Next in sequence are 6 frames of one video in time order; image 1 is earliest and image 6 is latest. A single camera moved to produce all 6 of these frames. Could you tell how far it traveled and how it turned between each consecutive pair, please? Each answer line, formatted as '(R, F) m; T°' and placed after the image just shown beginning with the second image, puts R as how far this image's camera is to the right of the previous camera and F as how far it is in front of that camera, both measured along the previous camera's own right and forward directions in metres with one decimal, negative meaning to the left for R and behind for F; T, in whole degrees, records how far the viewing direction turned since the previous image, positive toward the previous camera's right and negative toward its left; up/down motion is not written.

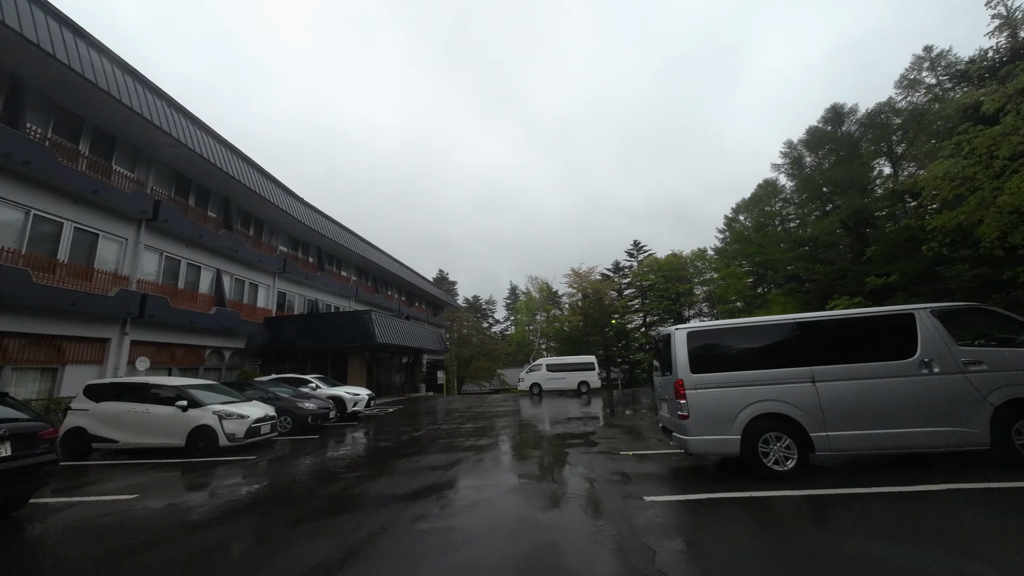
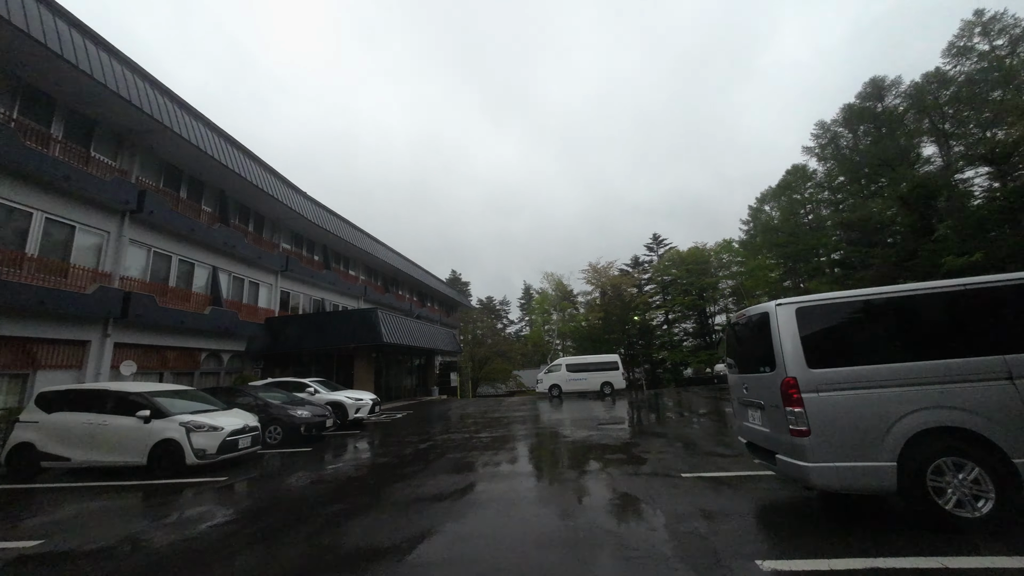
(-0.1, +1.5) m; -2°
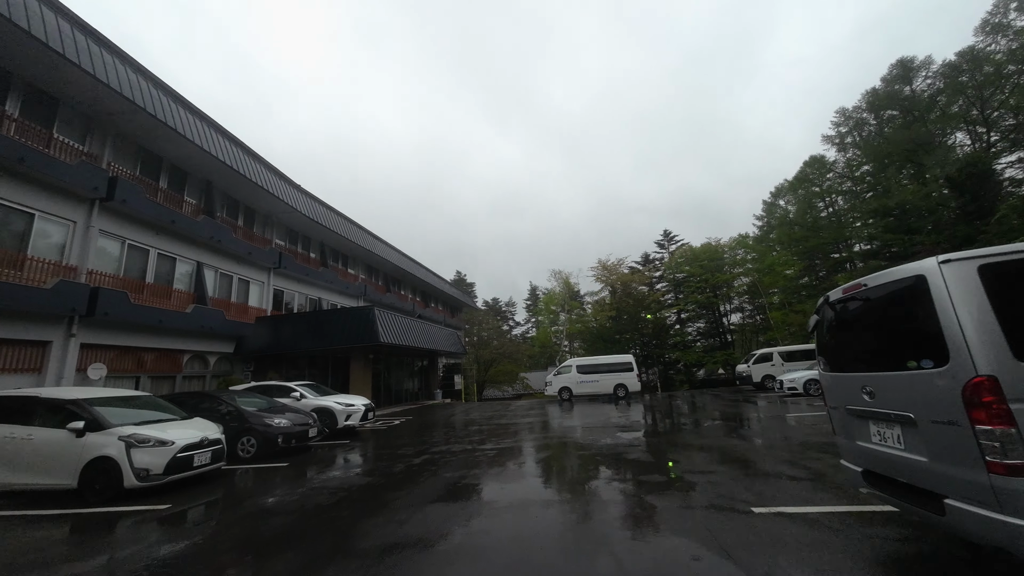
(0.0, +1.3) m; -1°
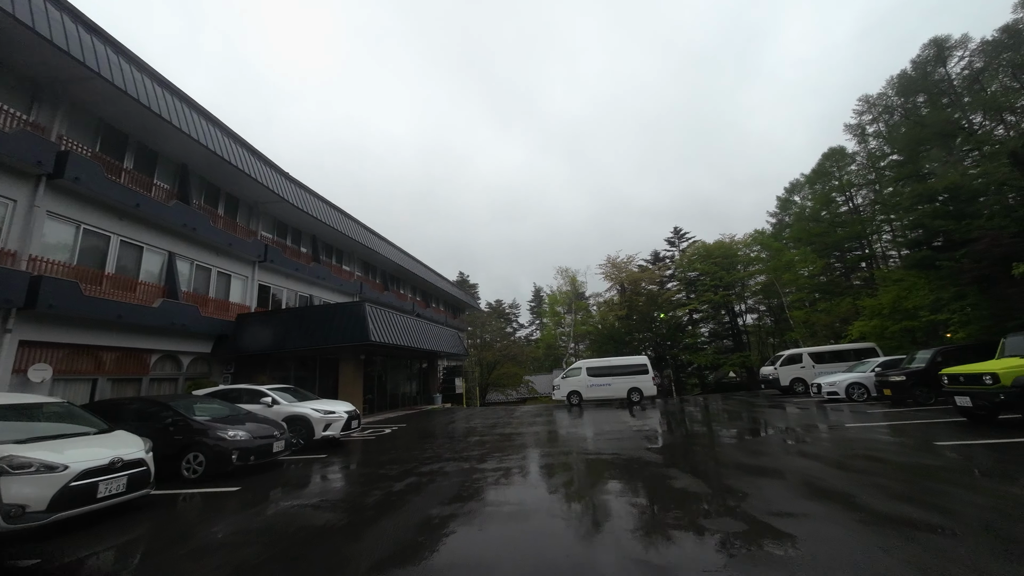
(-0.1, +1.5) m; 0°
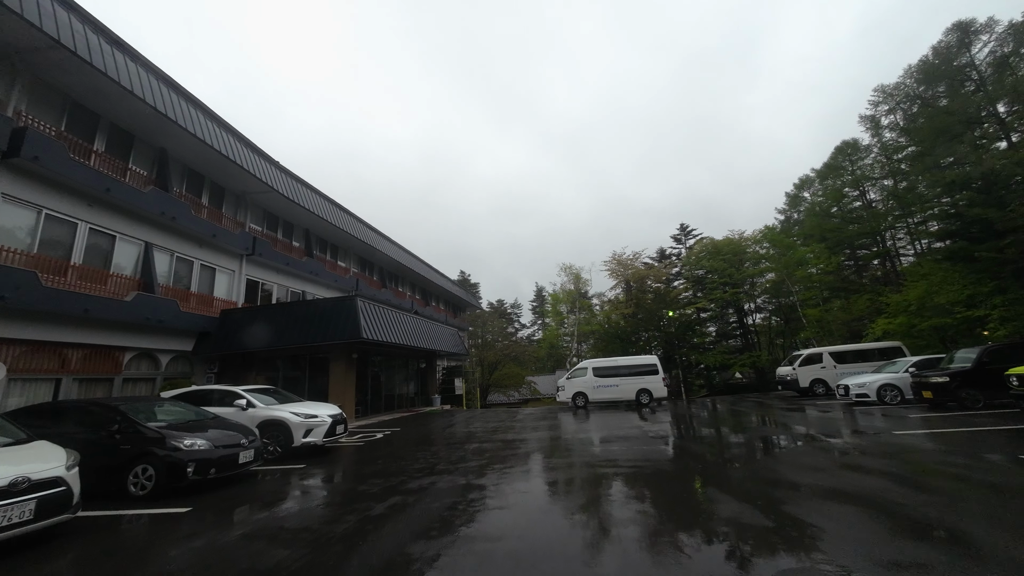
(0.0, +1.0) m; 0°
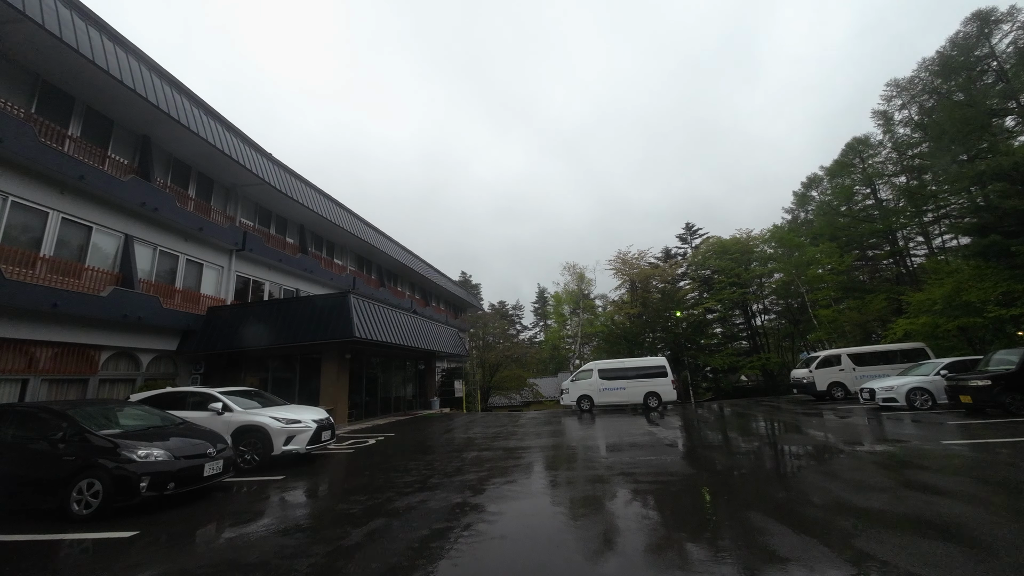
(0.0, +0.8) m; 0°
